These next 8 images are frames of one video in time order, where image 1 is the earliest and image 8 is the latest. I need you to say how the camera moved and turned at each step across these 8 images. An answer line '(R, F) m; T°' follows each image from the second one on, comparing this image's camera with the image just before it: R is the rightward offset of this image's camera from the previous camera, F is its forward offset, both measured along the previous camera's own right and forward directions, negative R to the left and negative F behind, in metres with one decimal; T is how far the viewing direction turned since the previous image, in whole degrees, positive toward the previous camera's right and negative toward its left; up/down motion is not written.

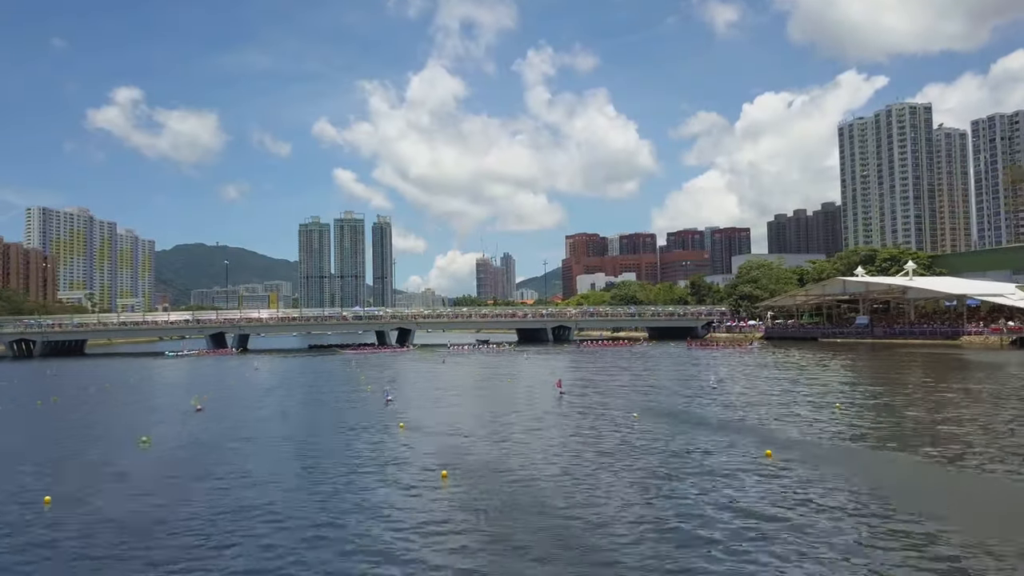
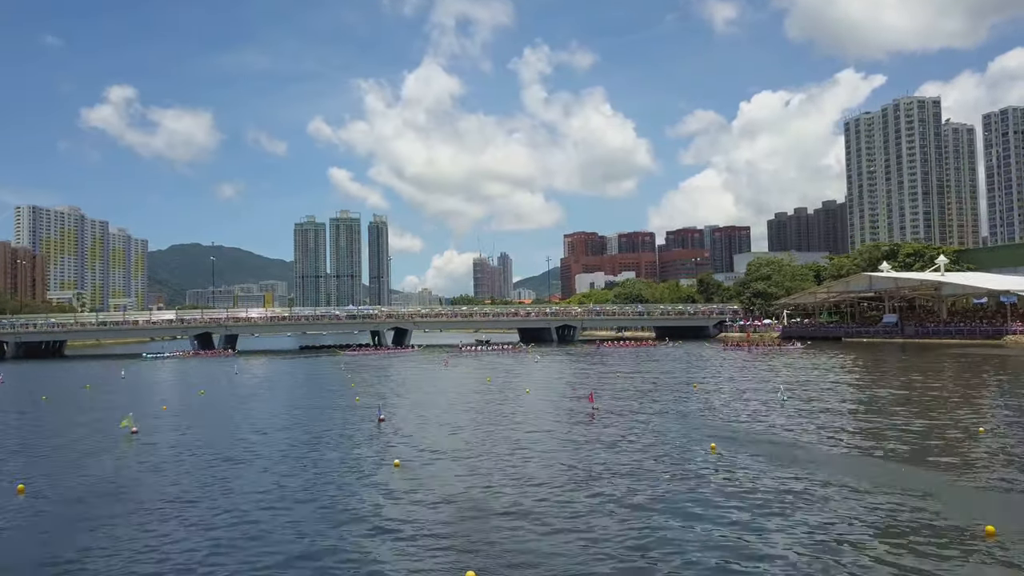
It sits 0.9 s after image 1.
(-0.5, +4.1) m; 0°
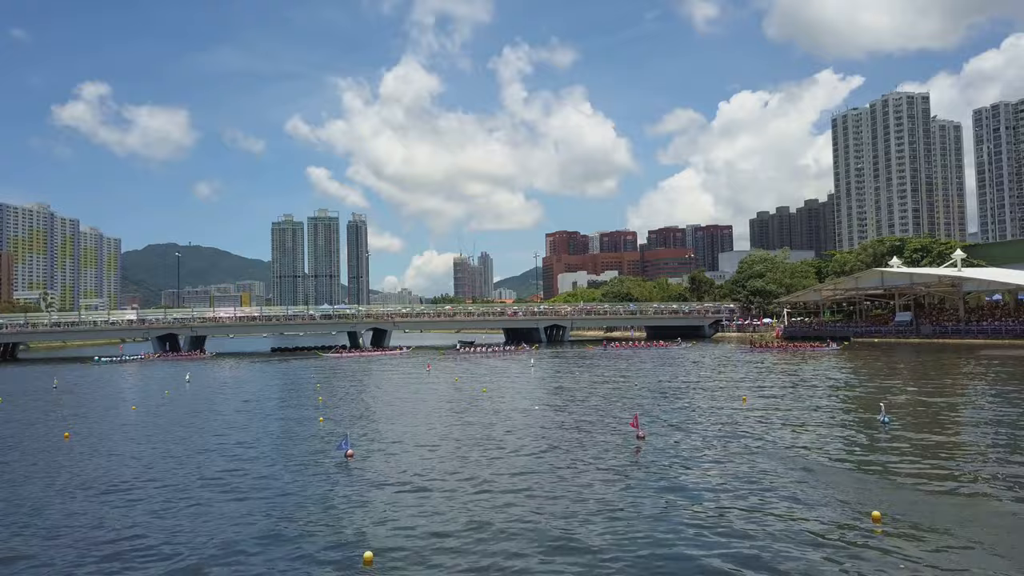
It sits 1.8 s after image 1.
(-0.5, +4.3) m; +1°
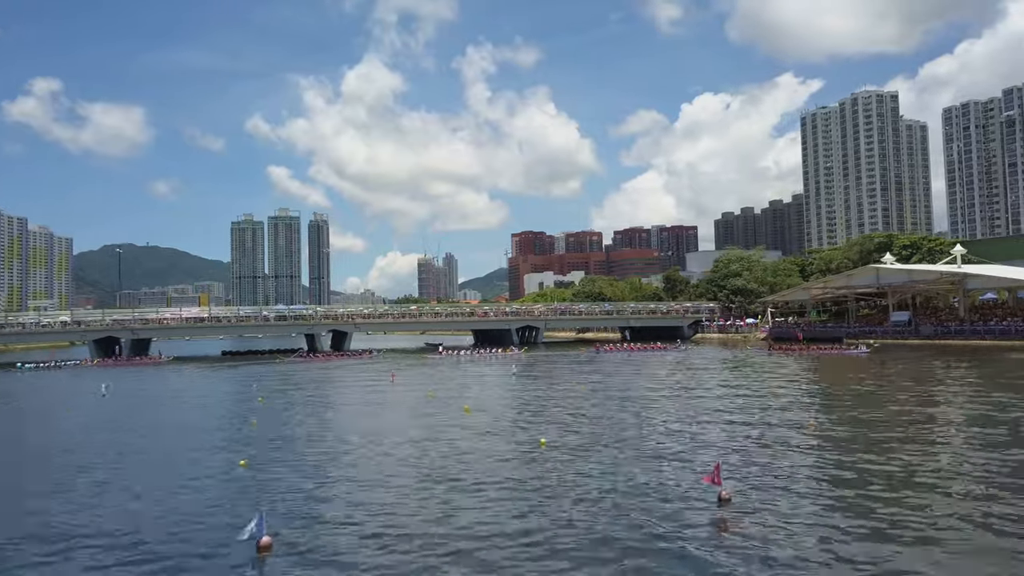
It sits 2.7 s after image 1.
(-0.5, +4.3) m; +2°
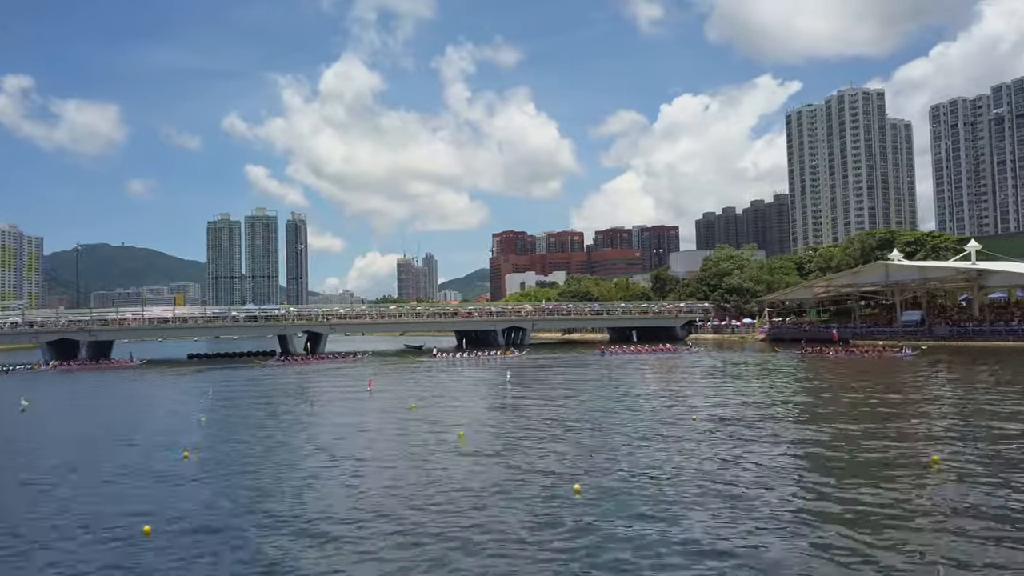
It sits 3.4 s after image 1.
(-0.5, +3.5) m; +1°
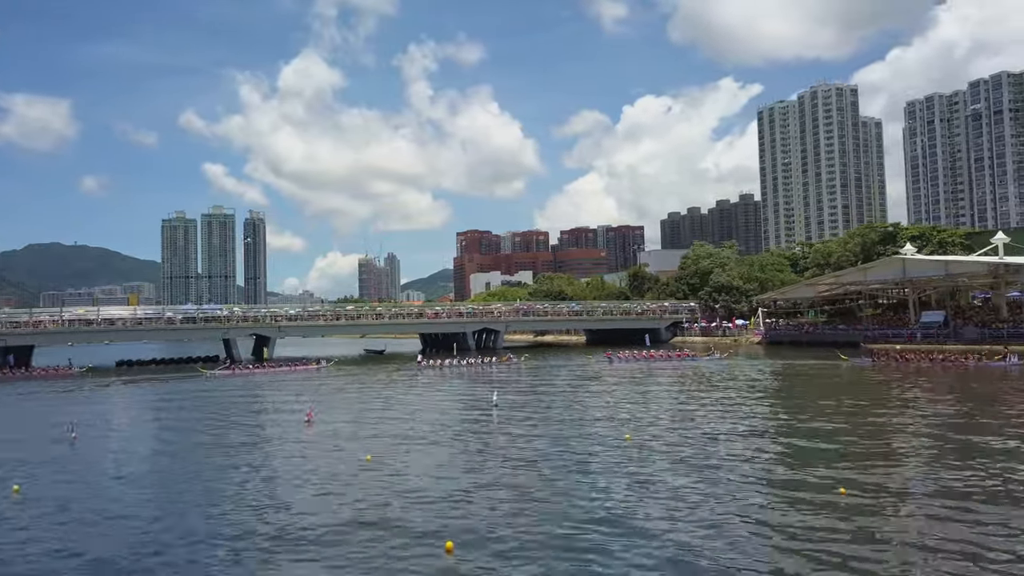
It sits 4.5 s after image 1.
(-0.6, +6.0) m; +3°
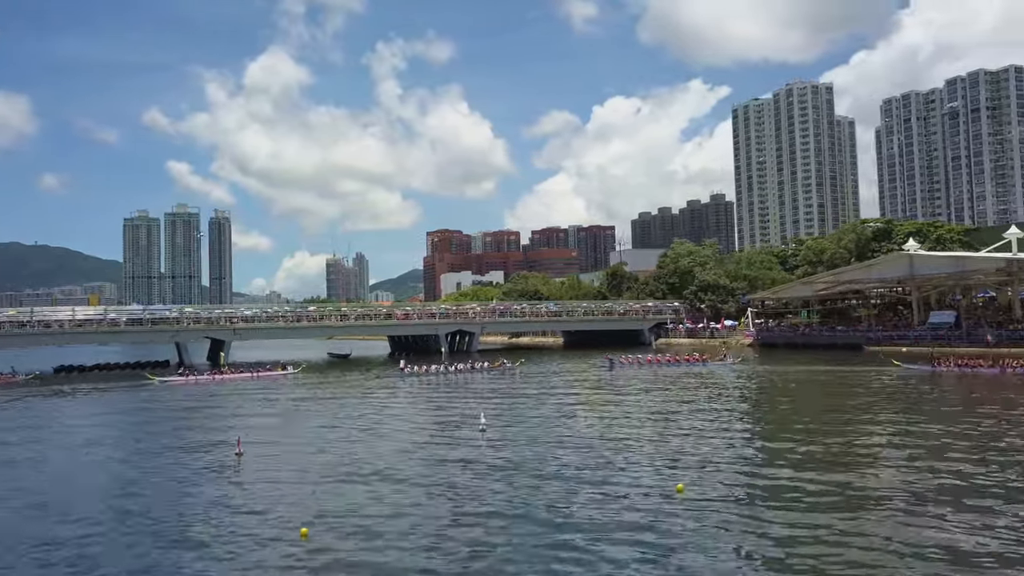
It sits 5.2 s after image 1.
(-0.4, +3.7) m; +2°
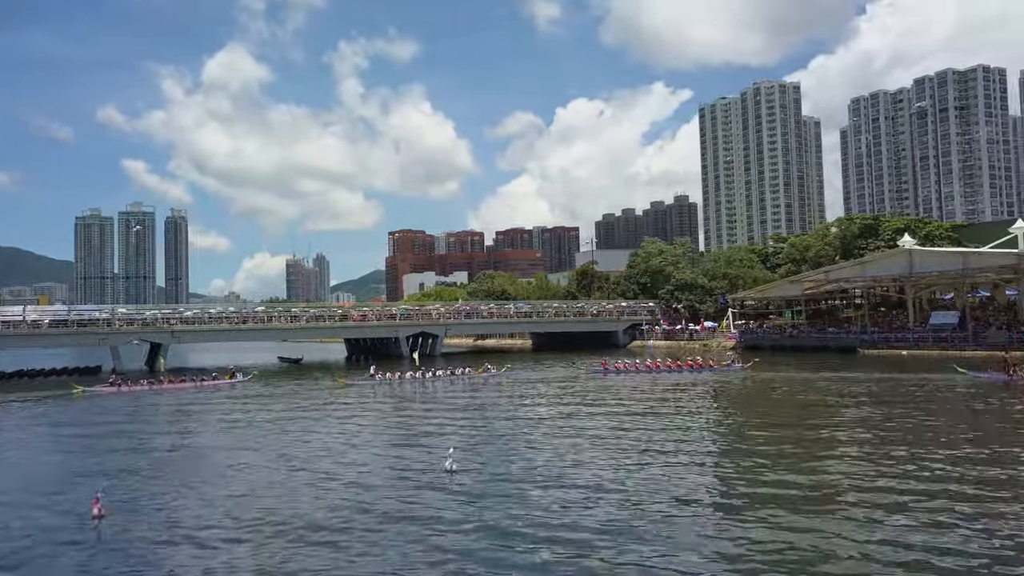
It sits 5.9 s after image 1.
(-0.2, +3.8) m; +3°
